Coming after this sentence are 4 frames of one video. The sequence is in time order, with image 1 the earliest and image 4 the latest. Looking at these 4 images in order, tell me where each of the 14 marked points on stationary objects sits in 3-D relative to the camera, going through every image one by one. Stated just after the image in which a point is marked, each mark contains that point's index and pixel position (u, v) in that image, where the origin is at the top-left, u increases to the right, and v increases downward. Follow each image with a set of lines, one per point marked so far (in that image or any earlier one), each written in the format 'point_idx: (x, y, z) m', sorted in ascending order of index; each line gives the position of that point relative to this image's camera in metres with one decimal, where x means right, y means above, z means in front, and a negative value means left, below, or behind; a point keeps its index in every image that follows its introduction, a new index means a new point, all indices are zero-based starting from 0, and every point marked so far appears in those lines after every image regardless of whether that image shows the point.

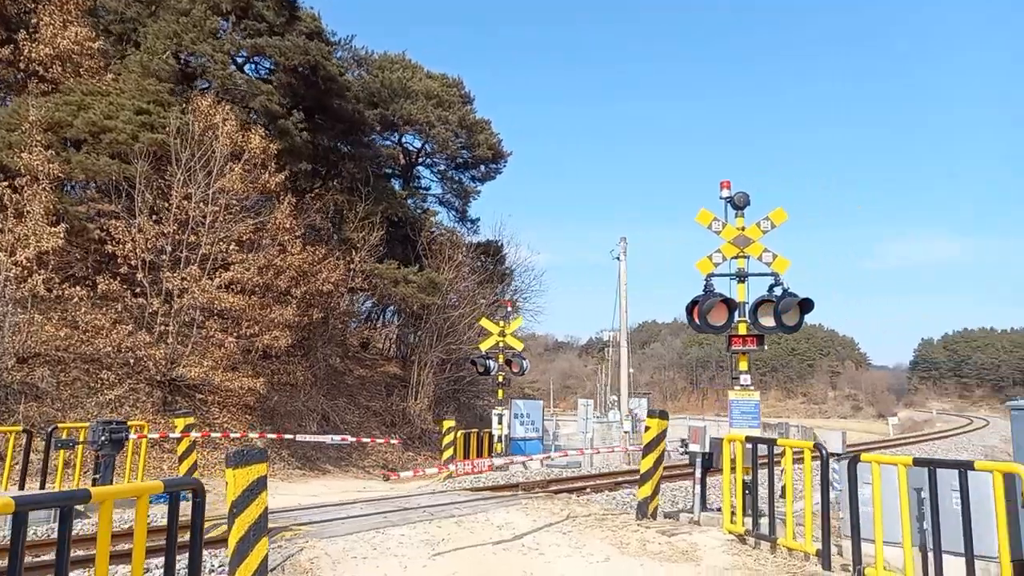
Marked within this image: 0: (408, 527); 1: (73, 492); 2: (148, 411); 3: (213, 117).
0: (-1.2, -2.9, +8.8) m
1: (-2.2, -1.0, +3.7) m
2: (-8.2, -2.8, +16.7) m
3: (-7.5, +4.2, +18.3) m
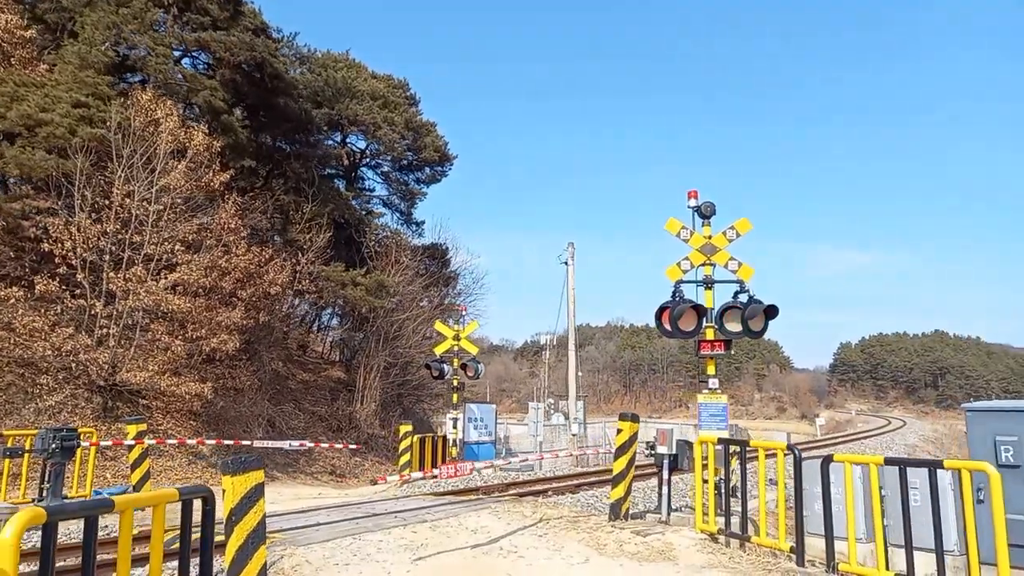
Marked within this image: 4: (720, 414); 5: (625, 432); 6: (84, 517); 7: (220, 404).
0: (-1.5, -2.9, +8.8) m
1: (-2.0, -1.0, +3.6) m
2: (-9.1, -2.8, +15.9) m
3: (-8.5, +4.2, +17.7) m
4: (+2.5, -1.5, +9.1) m
5: (+1.4, -1.8, +9.3) m
6: (-2.0, -1.1, +3.5) m
7: (-7.6, -3.0, +19.2) m
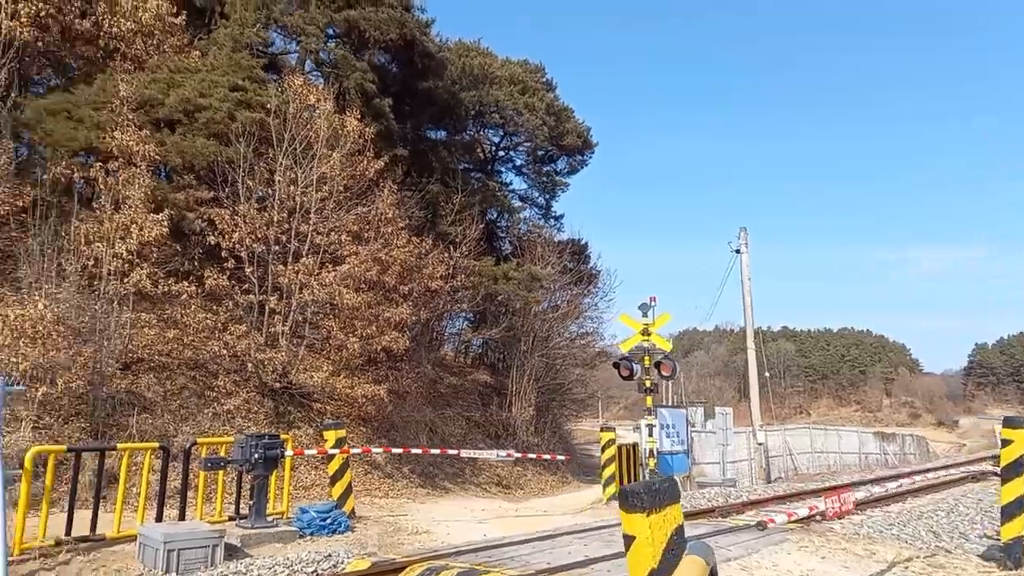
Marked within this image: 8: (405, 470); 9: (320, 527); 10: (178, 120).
0: (+1.6, -2.5, +6.5) m
1: (+0.5, -0.6, +1.5) m
2: (-5.0, -2.7, +14.6) m
3: (-4.4, +4.3, +16.4) m
4: (+5.7, -1.0, +6.3) m
5: (+4.6, -1.3, +6.7) m
6: (+0.4, -0.7, +1.4) m
7: (-3.0, -2.9, +17.6) m
8: (-2.4, -4.1, +16.6) m
9: (-2.4, -3.0, +9.2) m
10: (-7.1, +3.6, +15.8) m
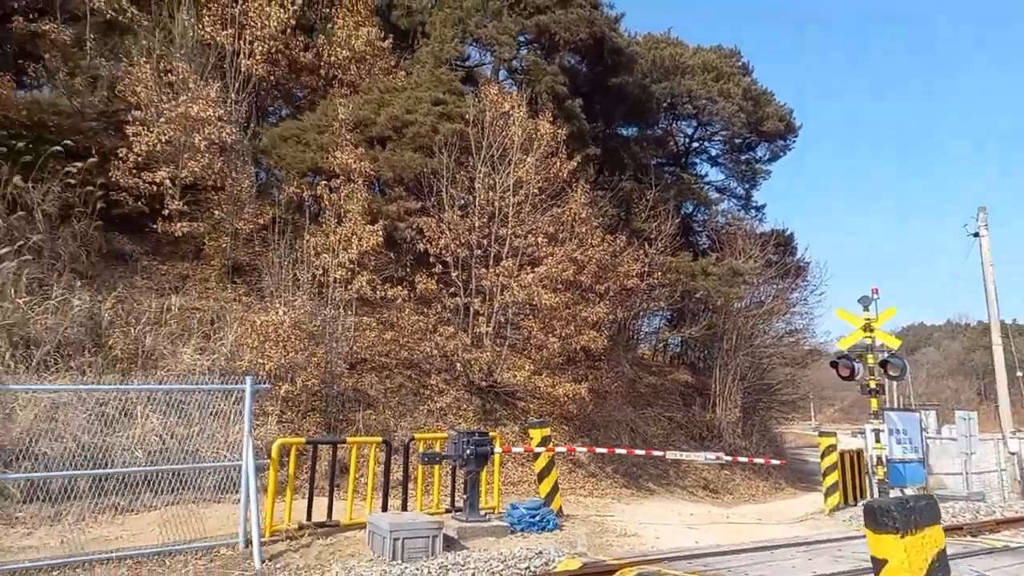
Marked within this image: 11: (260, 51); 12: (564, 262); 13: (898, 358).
0: (+3.4, -2.4, +5.7) m
1: (+0.9, -0.6, +1.2) m
2: (-0.9, -2.7, +15.3) m
3: (0.0, +4.3, +16.8) m
4: (+7.2, -0.8, +4.5) m
5: (+6.3, -1.1, +5.1) m
6: (+0.9, -0.6, +1.1) m
7: (+1.8, -2.9, +17.7) m
8: (+2.1, -4.1, +16.5) m
9: (+0.2, -3.0, +9.4) m
10: (-2.8, +3.4, +17.0) m
11: (-5.6, +5.2, +16.6) m
12: (+1.1, +0.6, +15.6) m
13: (+7.5, -1.4, +14.3) m
